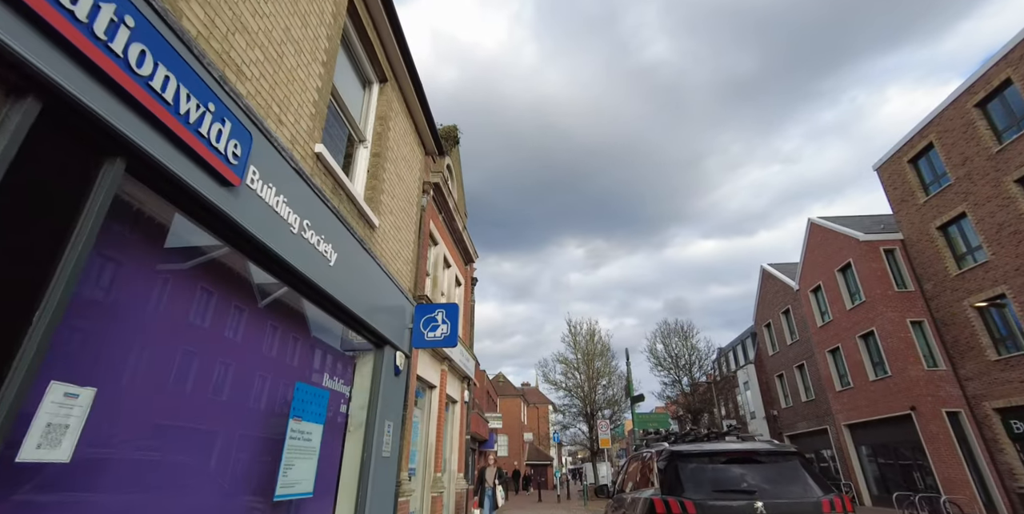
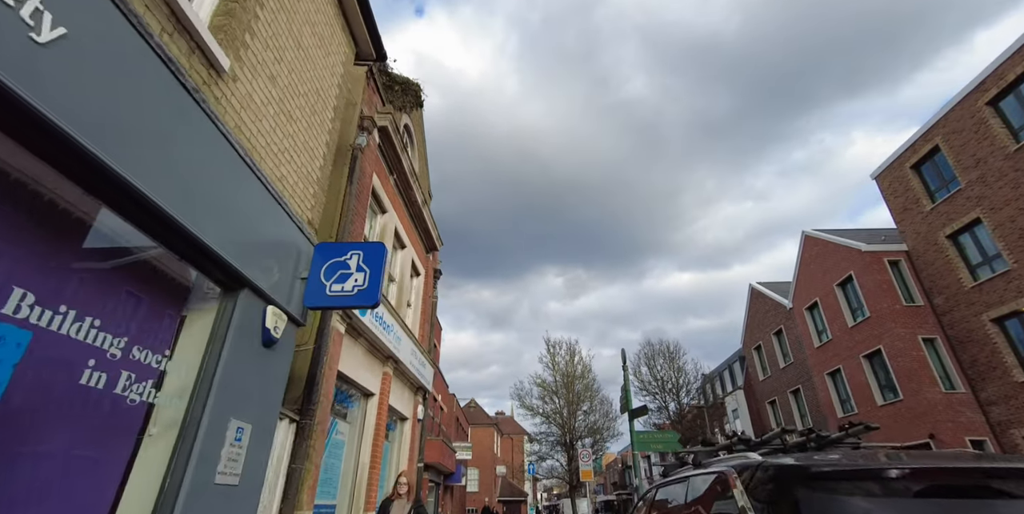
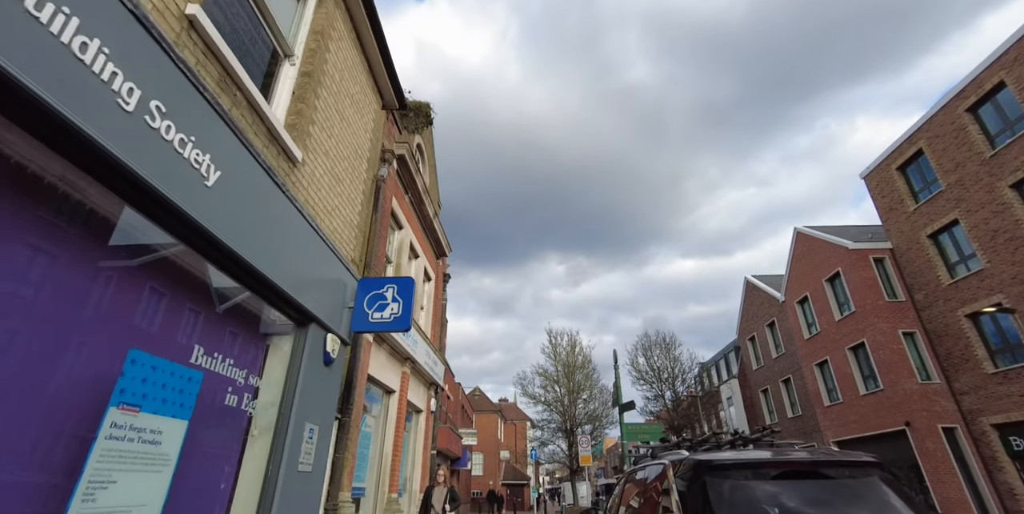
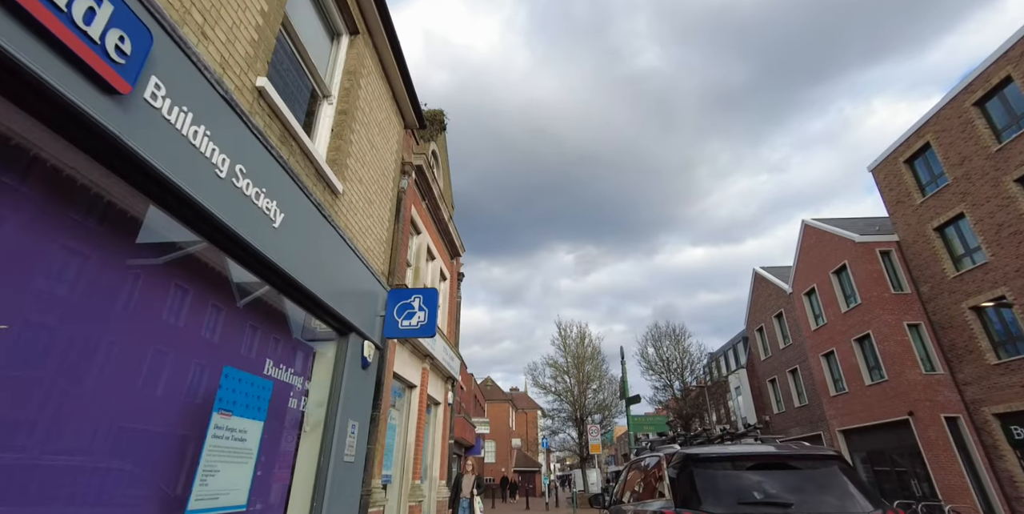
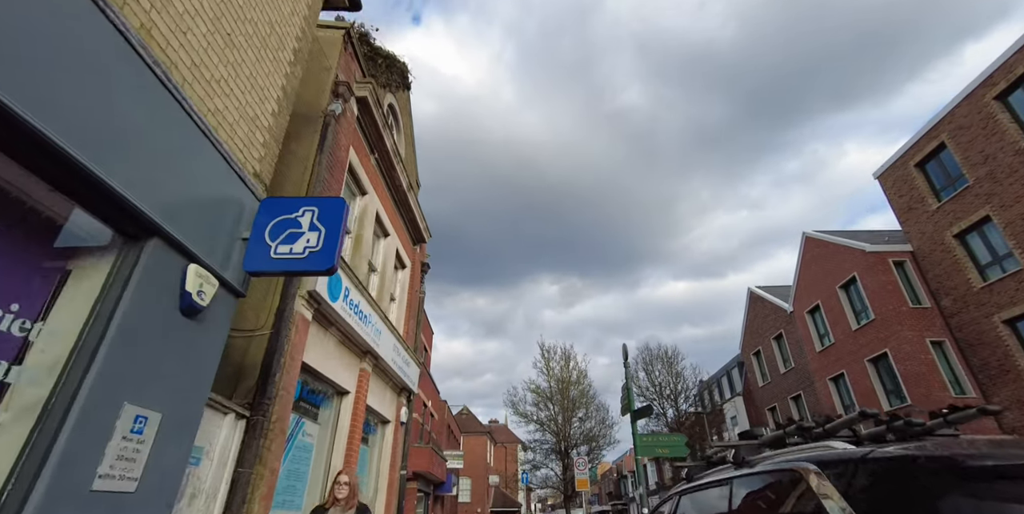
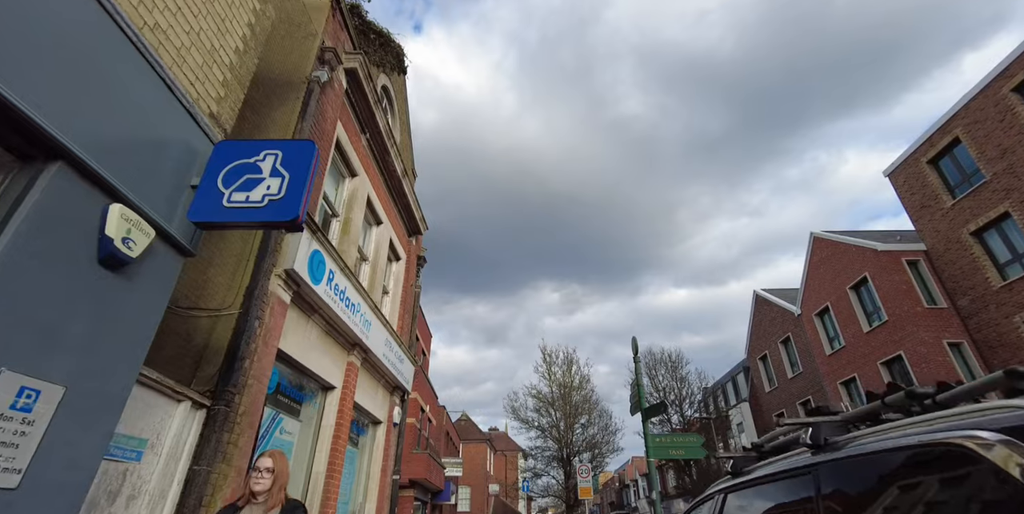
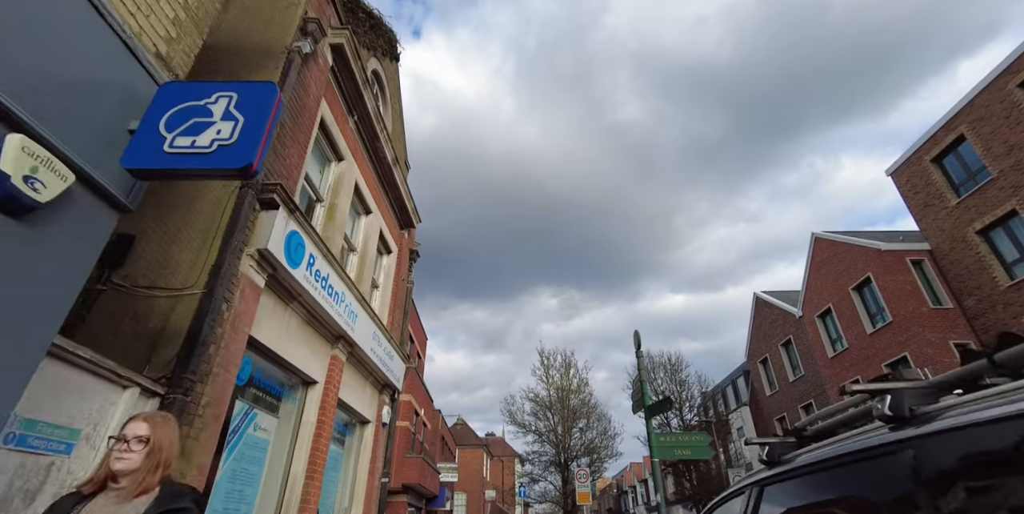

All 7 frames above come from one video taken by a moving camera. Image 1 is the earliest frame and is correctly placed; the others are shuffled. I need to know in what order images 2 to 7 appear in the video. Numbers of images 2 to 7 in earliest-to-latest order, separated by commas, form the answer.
4, 3, 2, 5, 6, 7
